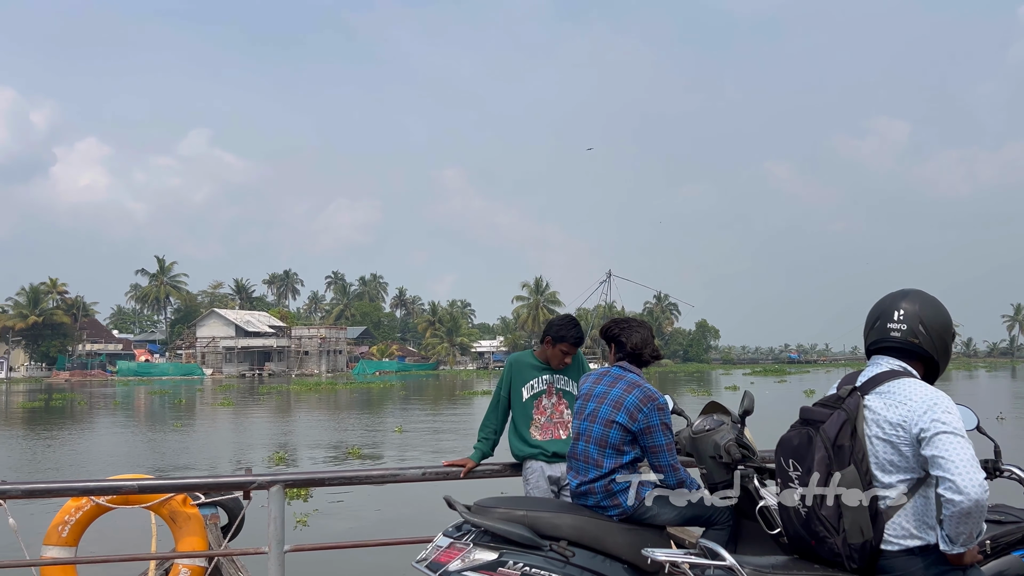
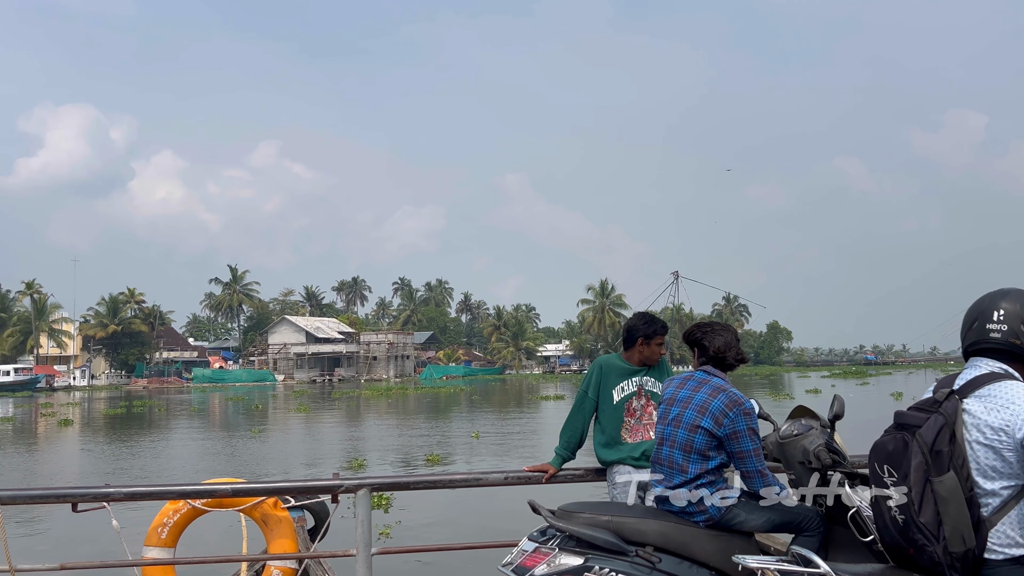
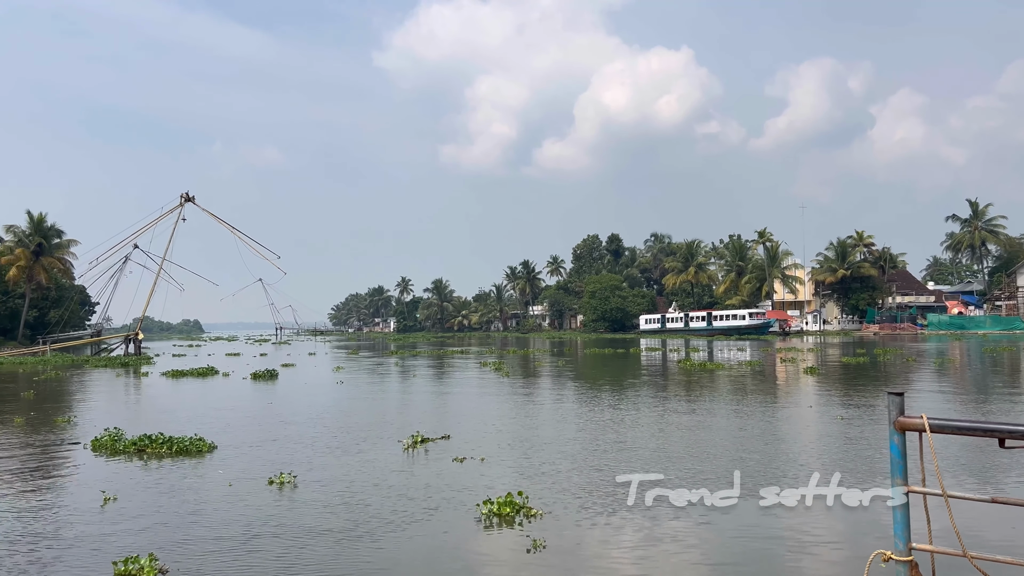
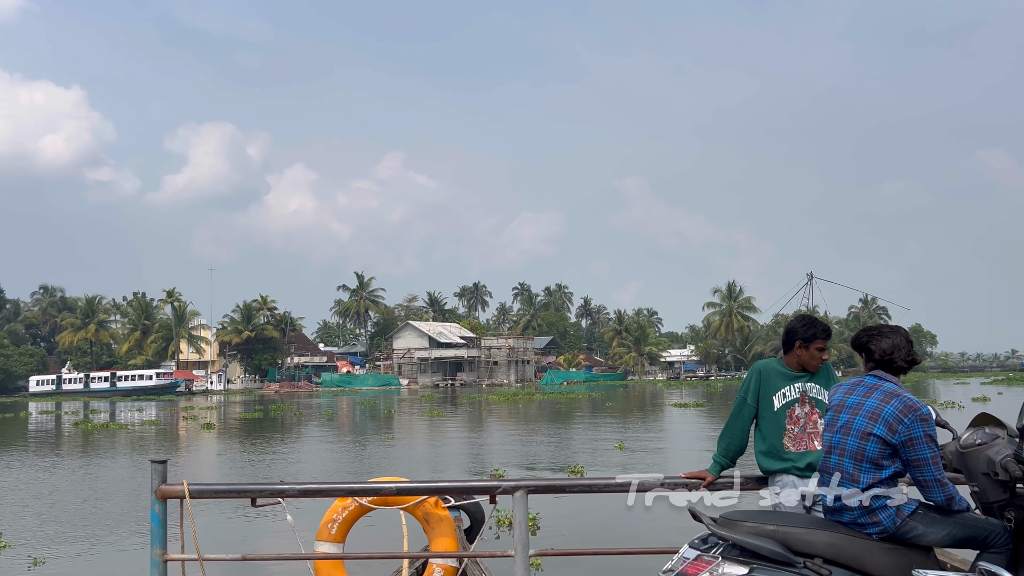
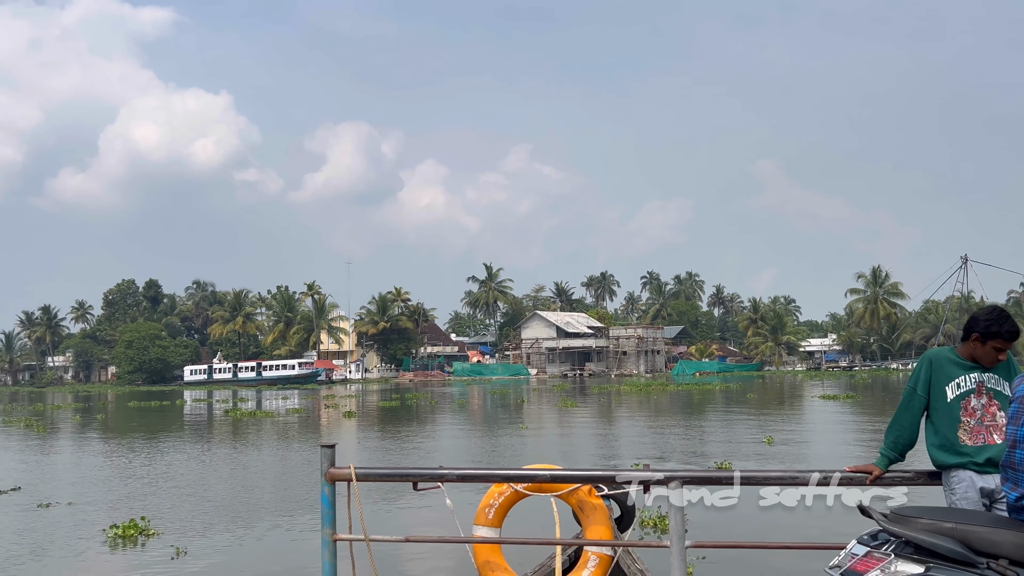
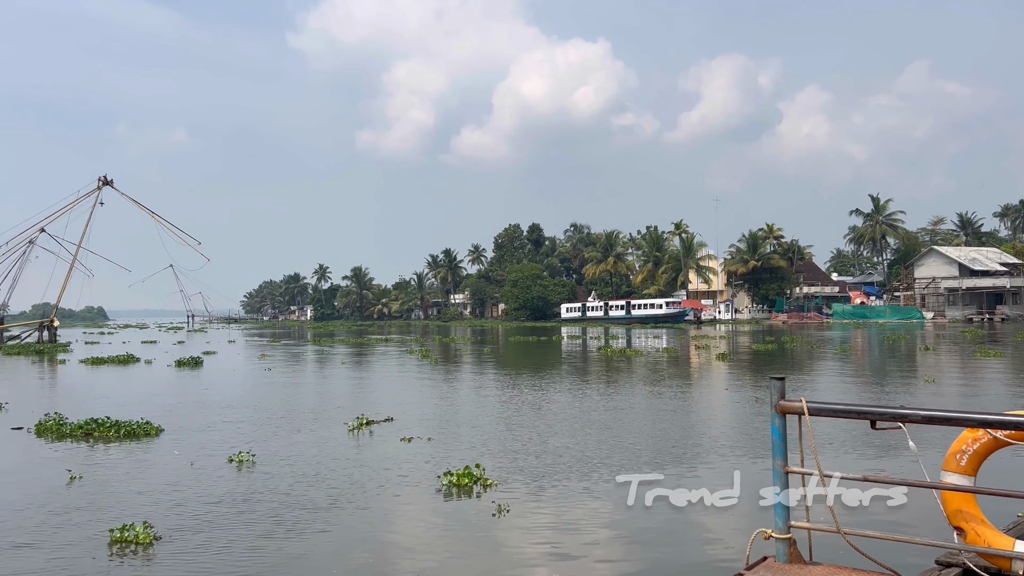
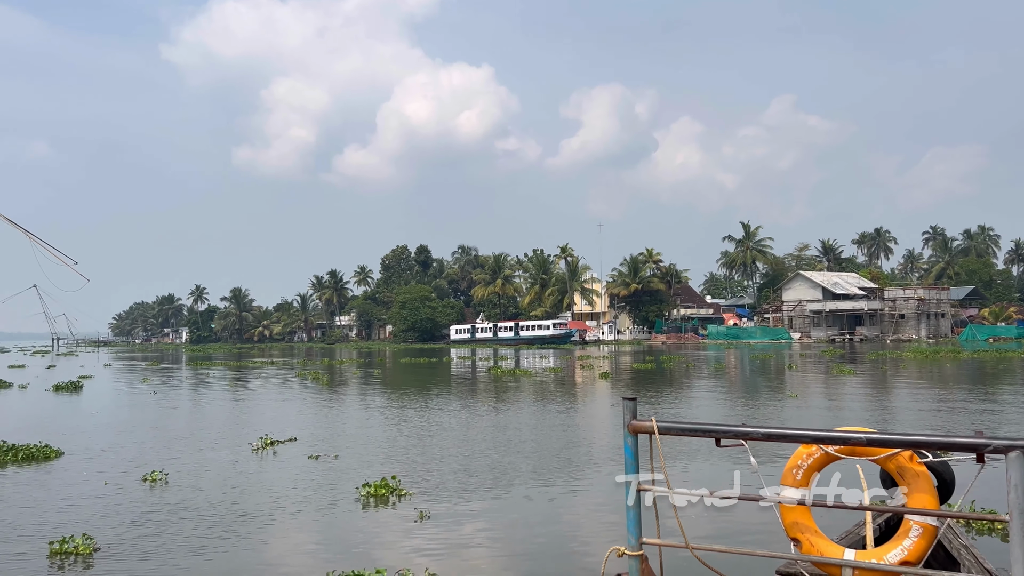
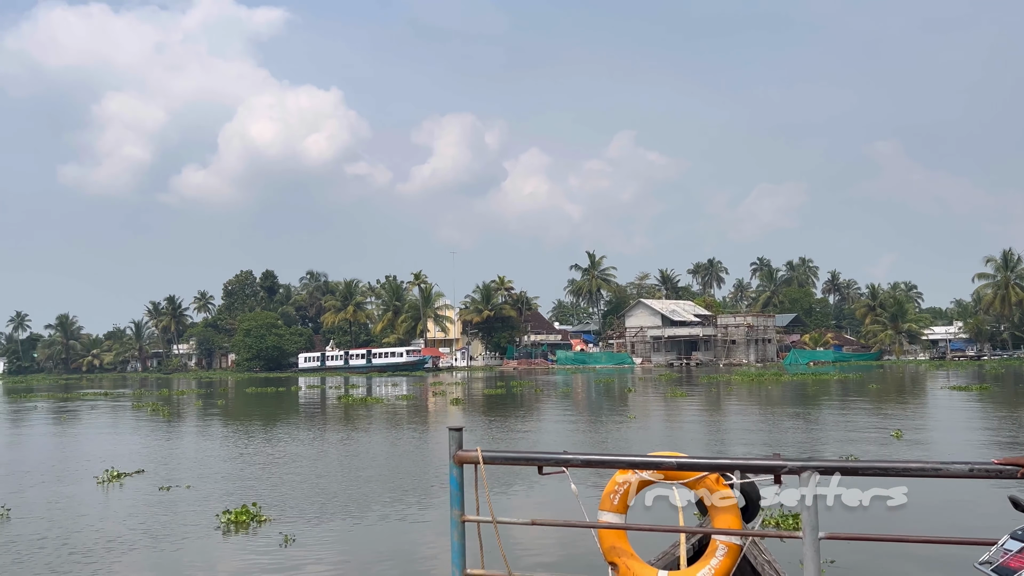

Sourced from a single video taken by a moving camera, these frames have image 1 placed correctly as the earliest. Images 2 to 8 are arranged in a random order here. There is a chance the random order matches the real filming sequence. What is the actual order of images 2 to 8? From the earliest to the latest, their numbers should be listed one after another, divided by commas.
2, 4, 5, 8, 7, 6, 3
